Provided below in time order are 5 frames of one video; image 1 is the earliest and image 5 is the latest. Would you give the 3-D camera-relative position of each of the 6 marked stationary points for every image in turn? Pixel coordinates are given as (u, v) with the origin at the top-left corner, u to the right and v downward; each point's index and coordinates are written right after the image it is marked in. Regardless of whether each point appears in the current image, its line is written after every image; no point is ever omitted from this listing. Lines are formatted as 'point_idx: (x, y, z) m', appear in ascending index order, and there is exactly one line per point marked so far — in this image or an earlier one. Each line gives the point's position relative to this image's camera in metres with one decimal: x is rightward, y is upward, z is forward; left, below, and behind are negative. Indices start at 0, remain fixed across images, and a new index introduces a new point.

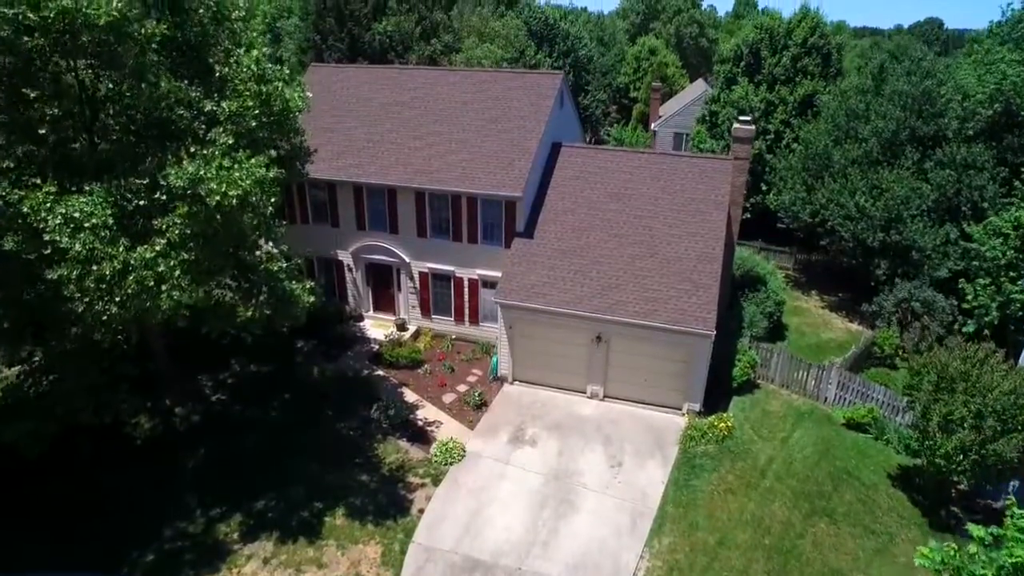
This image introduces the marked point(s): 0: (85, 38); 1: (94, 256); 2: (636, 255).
0: (-15.8, +9.2, +11.2) m
1: (-15.1, +1.2, +11.1) m
2: (+7.5, +1.9, +18.5) m
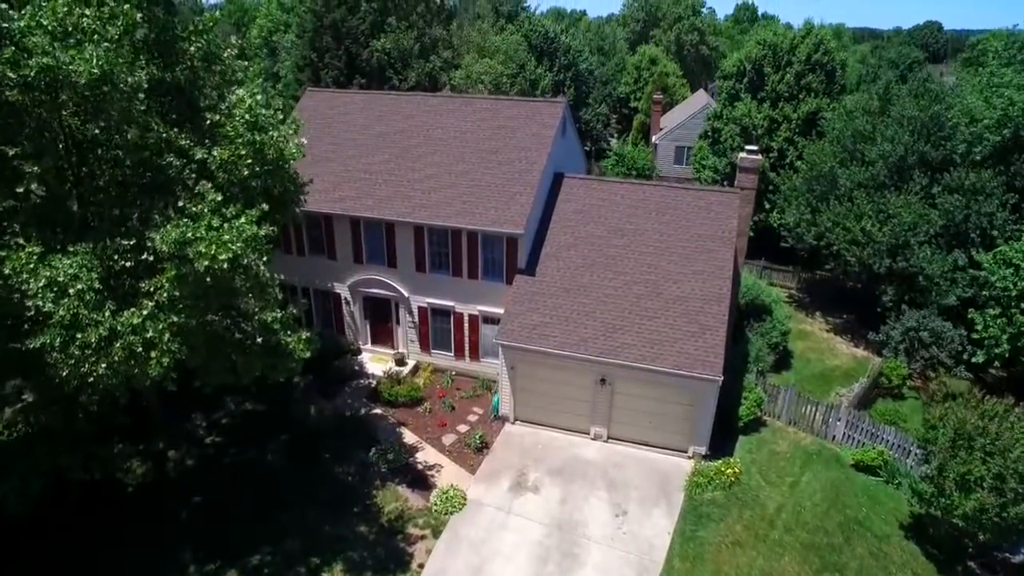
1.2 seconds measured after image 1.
0: (-15.7, +6.8, +10.7) m
1: (-15.0, -1.2, +10.5) m
2: (+7.6, -0.5, +18.0) m
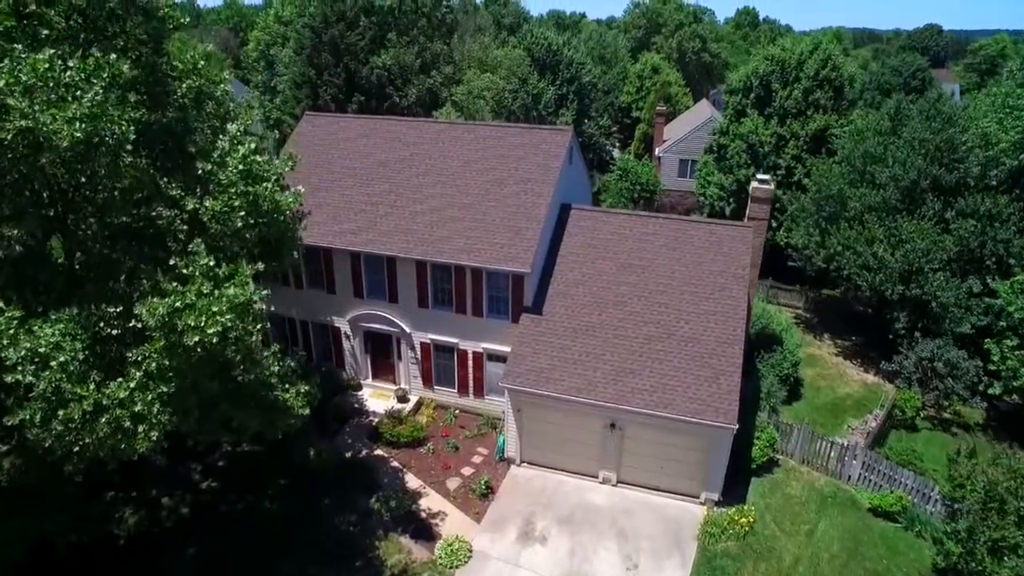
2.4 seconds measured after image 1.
0: (-15.3, +4.4, +10.0) m
1: (-14.6, -3.5, +9.9) m
2: (+7.9, -2.8, +17.4) m
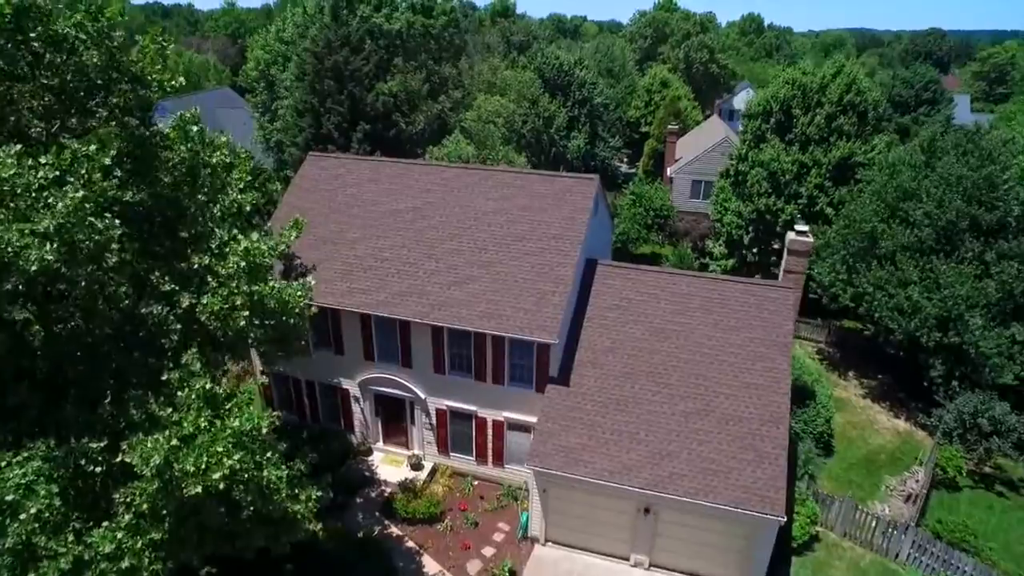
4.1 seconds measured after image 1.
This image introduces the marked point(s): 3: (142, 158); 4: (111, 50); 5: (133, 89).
0: (-14.0, +0.6, +8.6) m
1: (-13.2, -7.4, +8.5) m
2: (+9.3, -6.6, +16.1) m
3: (-13.4, +4.7, +11.1) m
4: (-14.1, +8.3, +10.7) m
5: (-13.7, +7.1, +11.0) m
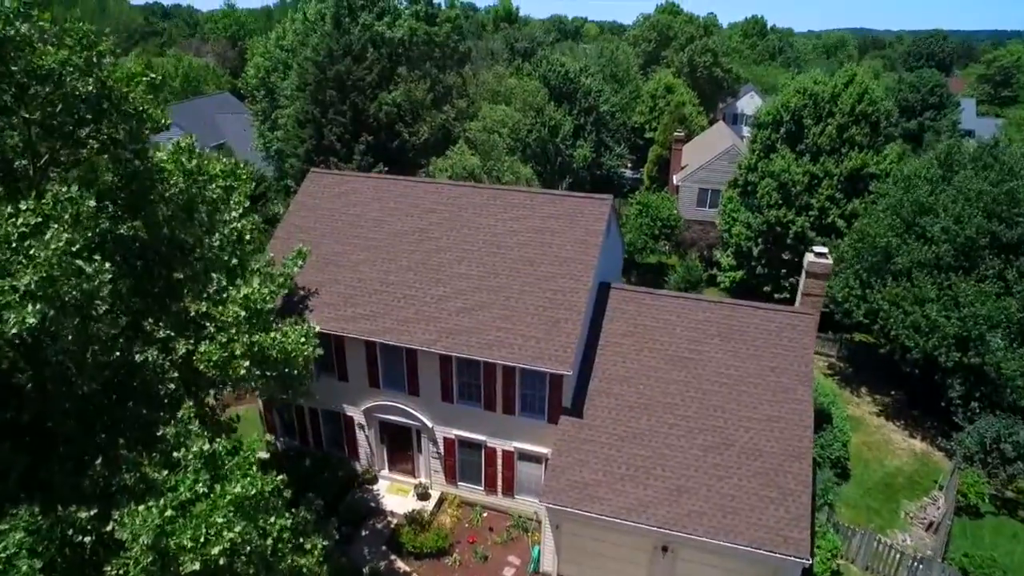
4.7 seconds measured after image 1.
0: (-13.4, -0.9, +7.9) m
1: (-12.6, -8.8, +7.8) m
2: (+9.9, -8.0, +15.4) m
3: (-12.8, +3.3, +10.5) m
4: (-13.5, +6.9, +10.0) m
5: (-13.1, +5.7, +10.3) m
